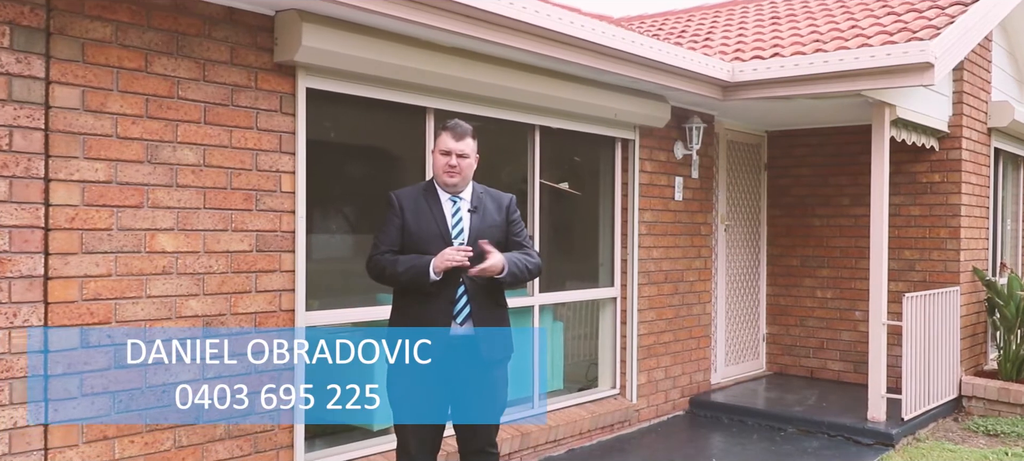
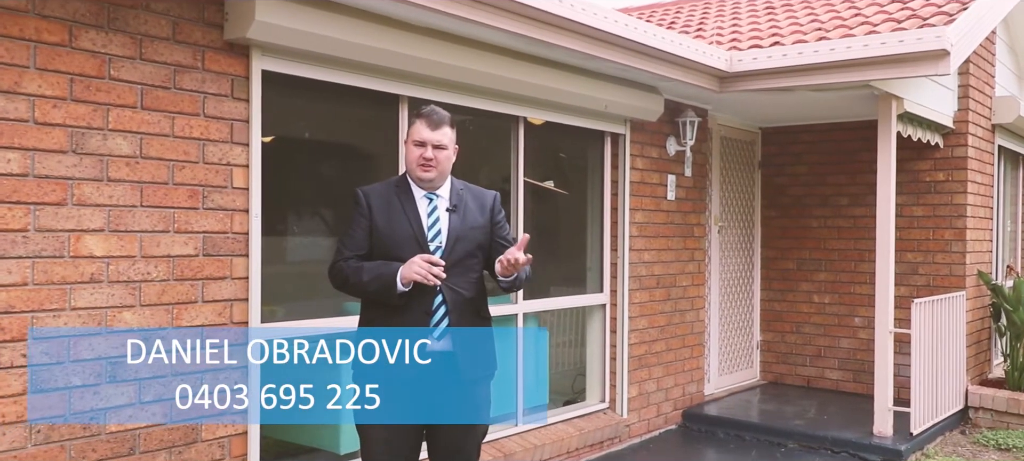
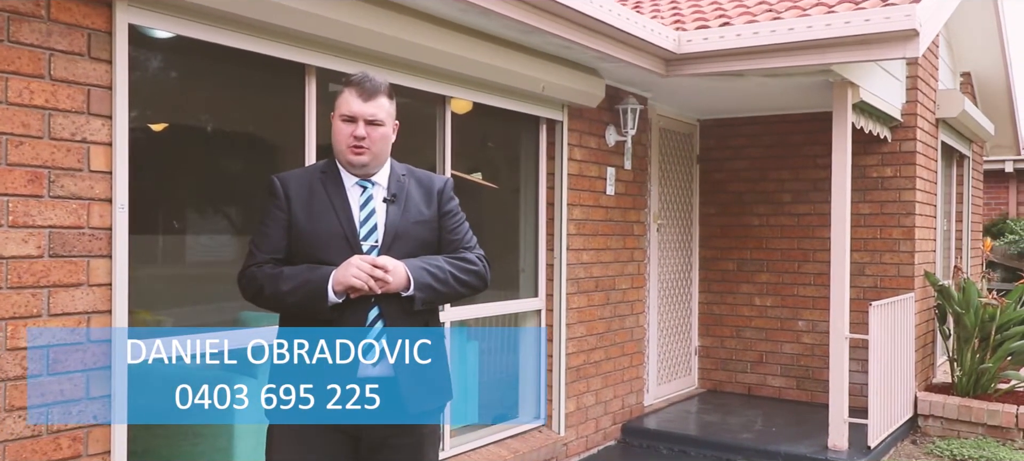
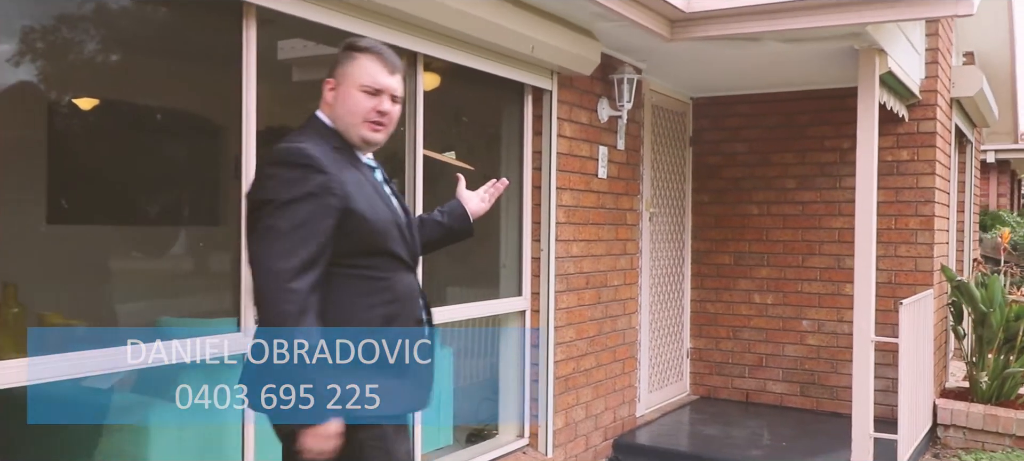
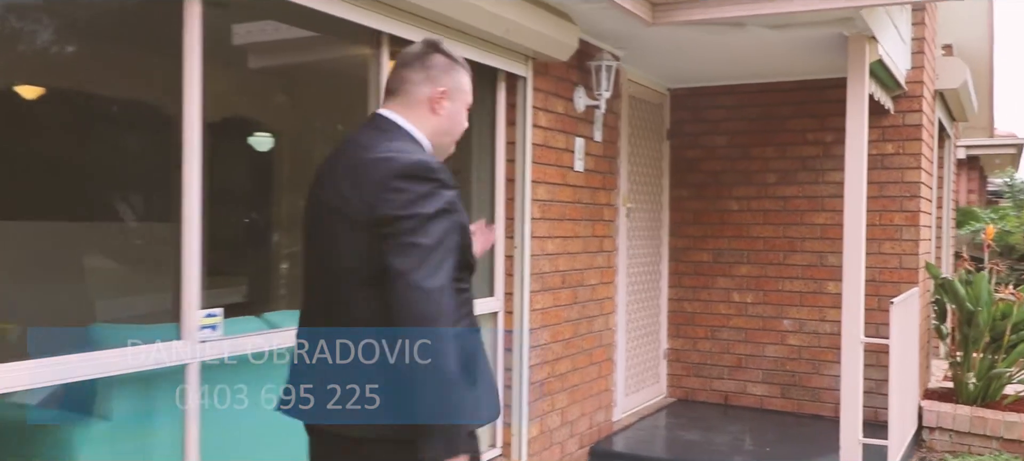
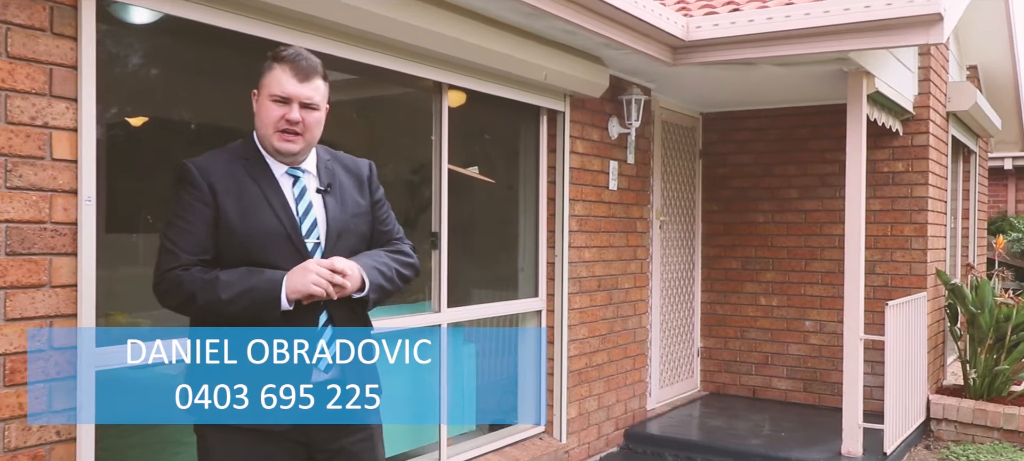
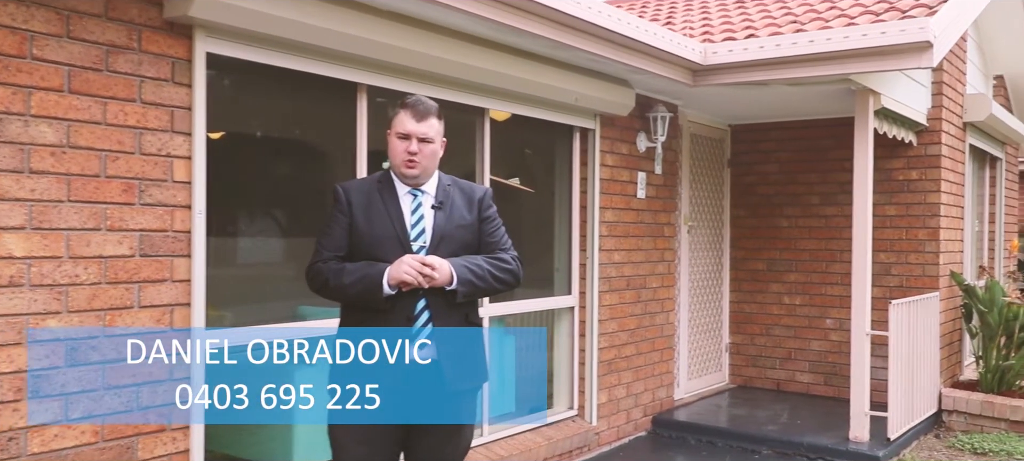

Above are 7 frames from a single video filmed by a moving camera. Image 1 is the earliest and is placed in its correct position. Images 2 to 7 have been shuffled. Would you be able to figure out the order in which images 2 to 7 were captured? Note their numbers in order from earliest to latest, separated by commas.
2, 7, 3, 6, 4, 5
